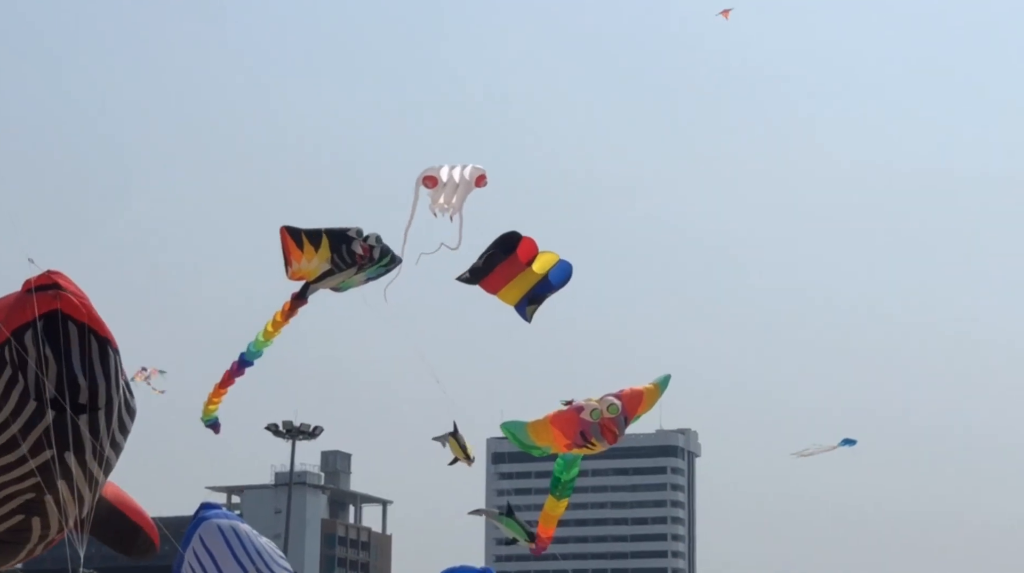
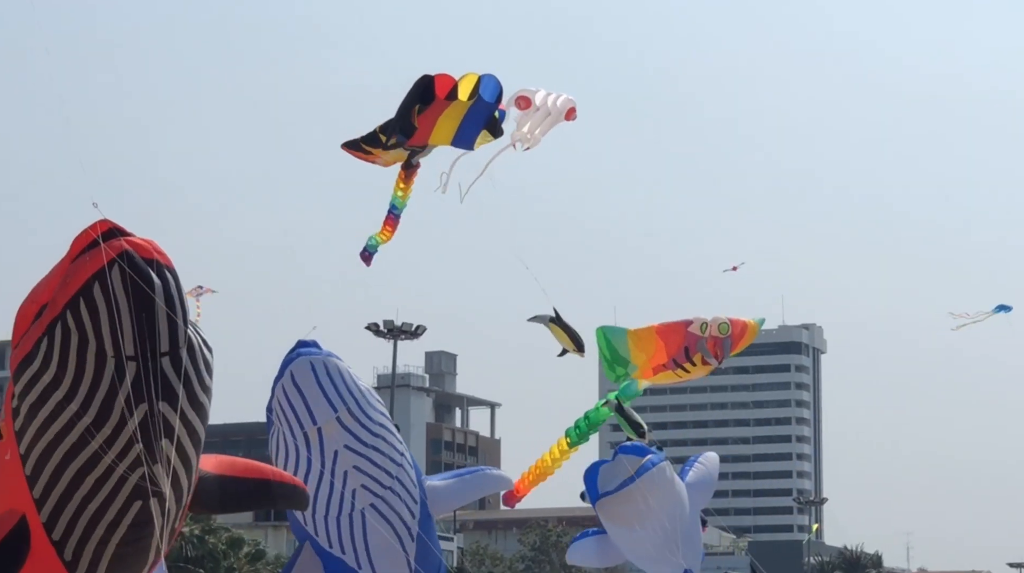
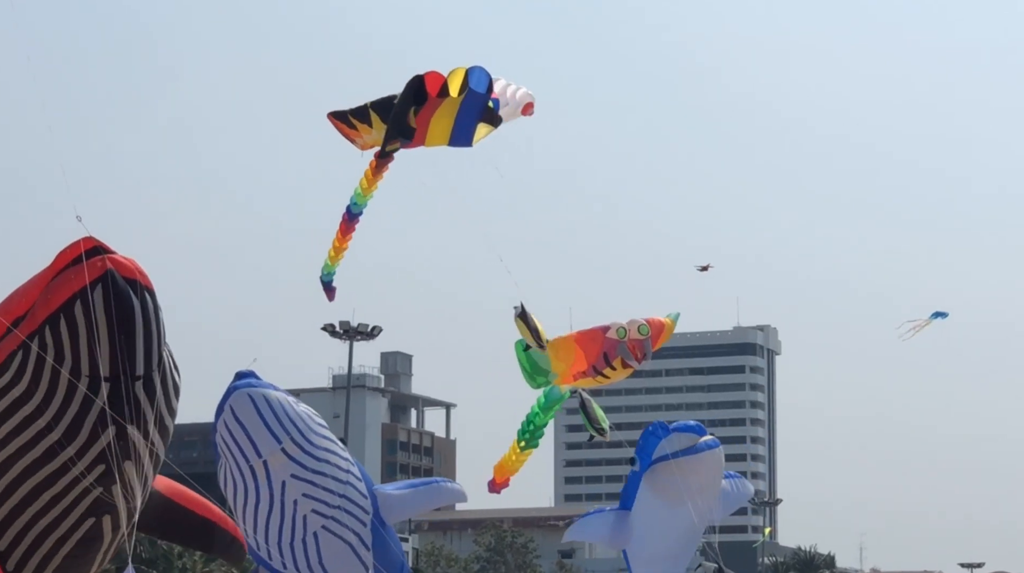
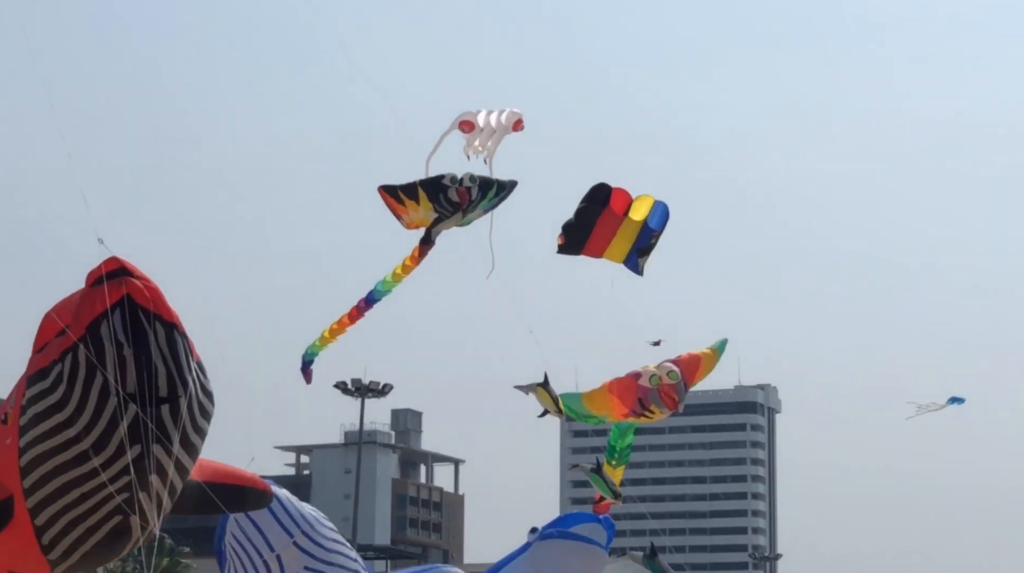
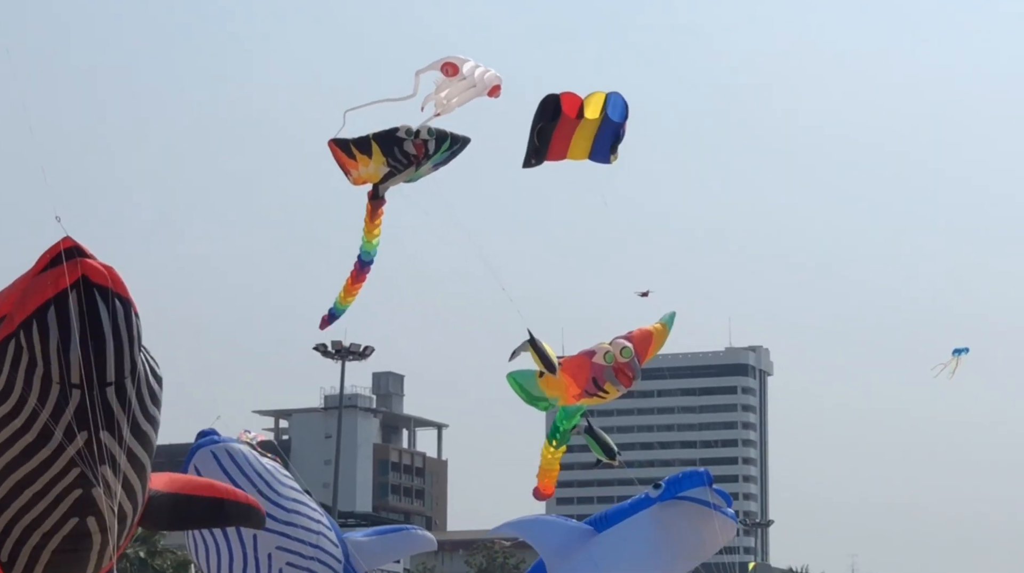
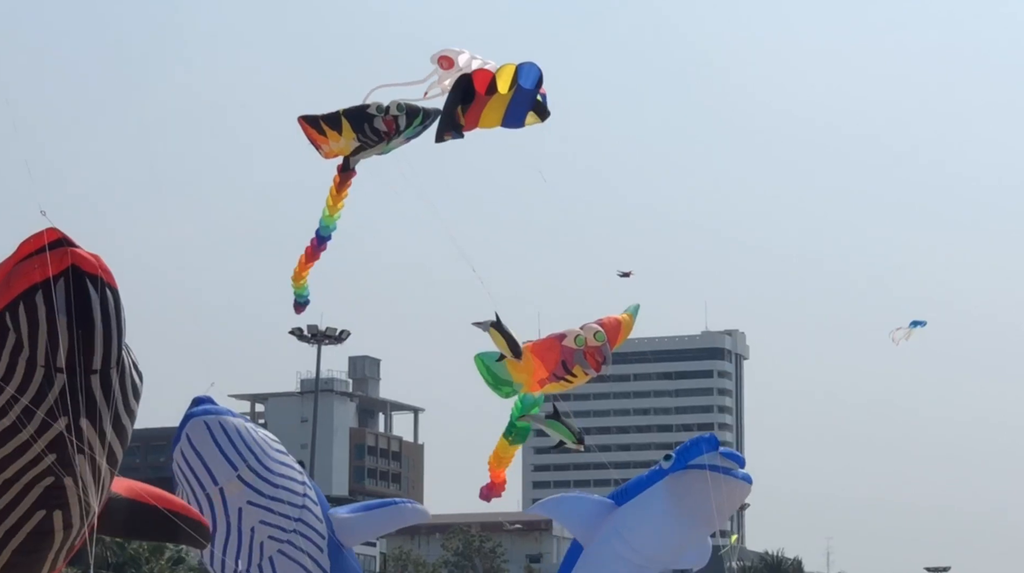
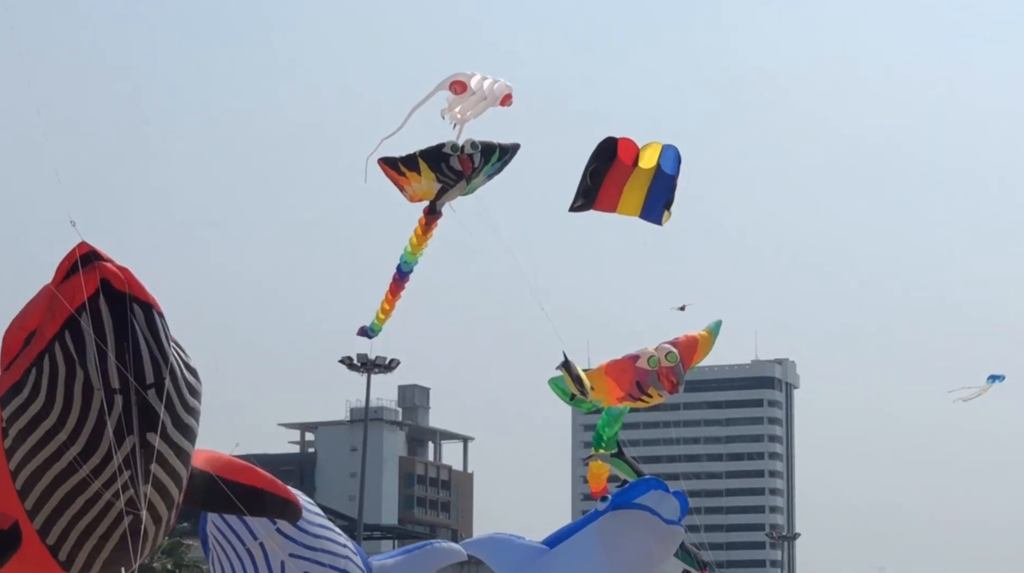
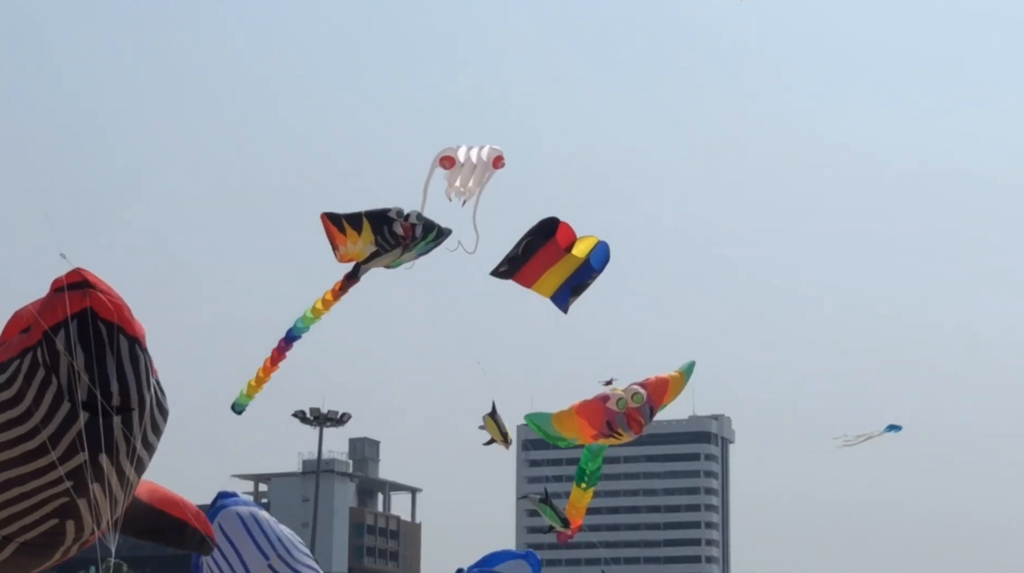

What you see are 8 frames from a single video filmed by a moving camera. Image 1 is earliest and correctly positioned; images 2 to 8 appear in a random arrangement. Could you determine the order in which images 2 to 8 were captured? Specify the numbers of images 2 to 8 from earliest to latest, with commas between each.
8, 4, 7, 5, 6, 3, 2
